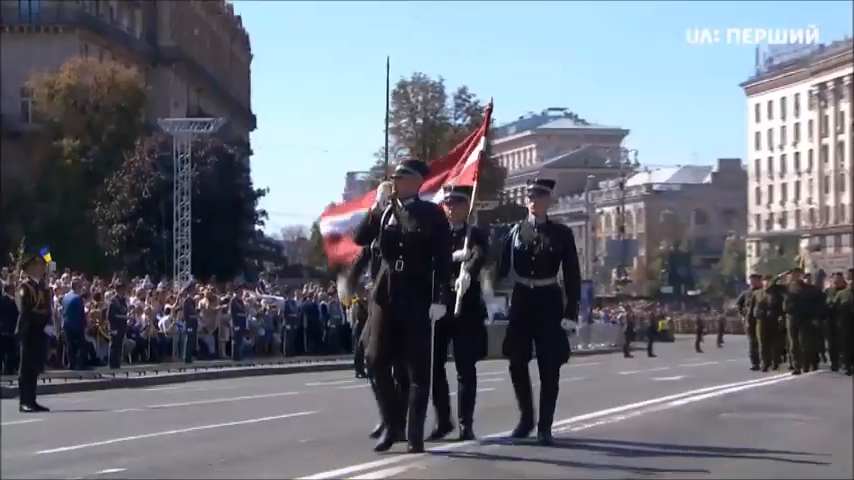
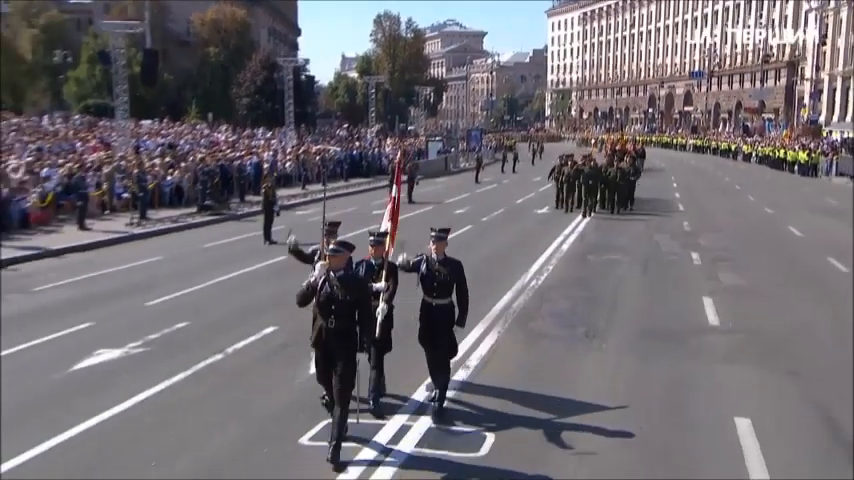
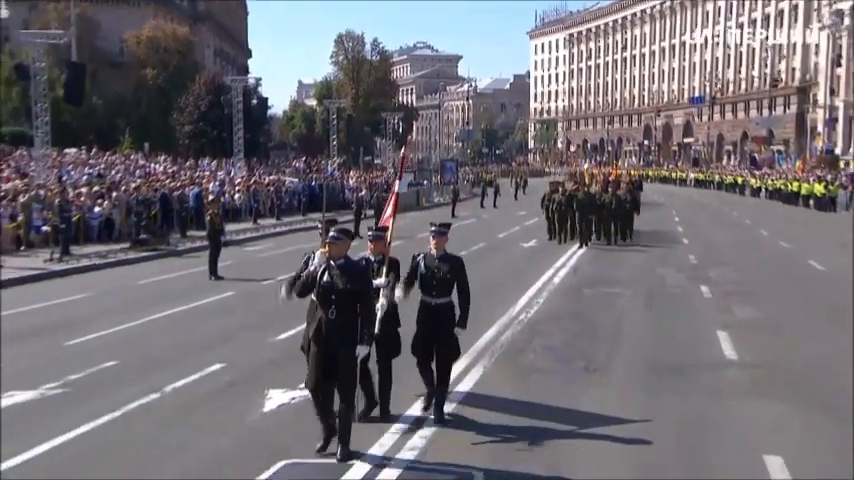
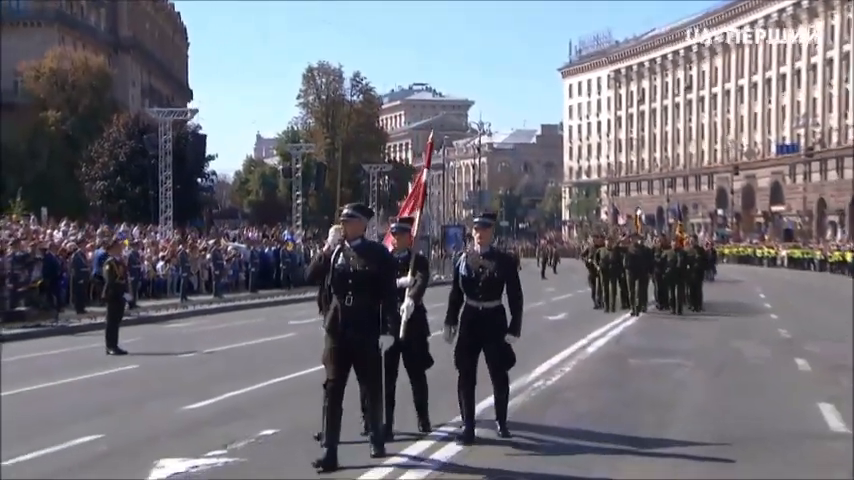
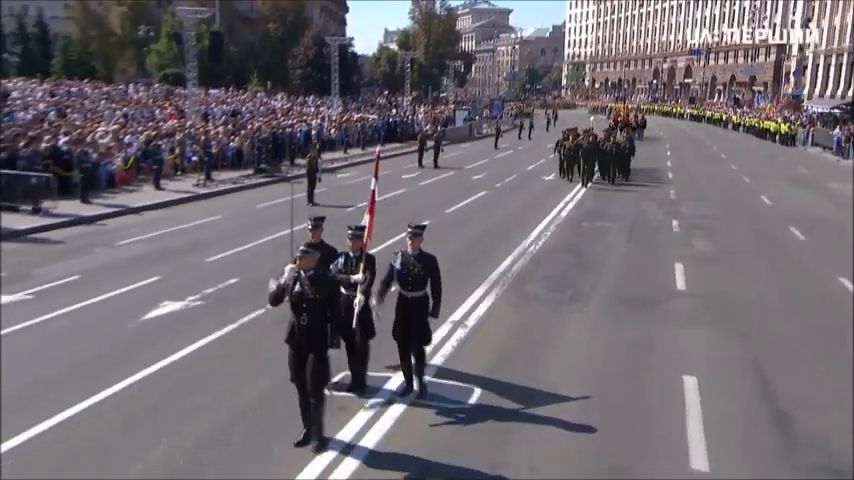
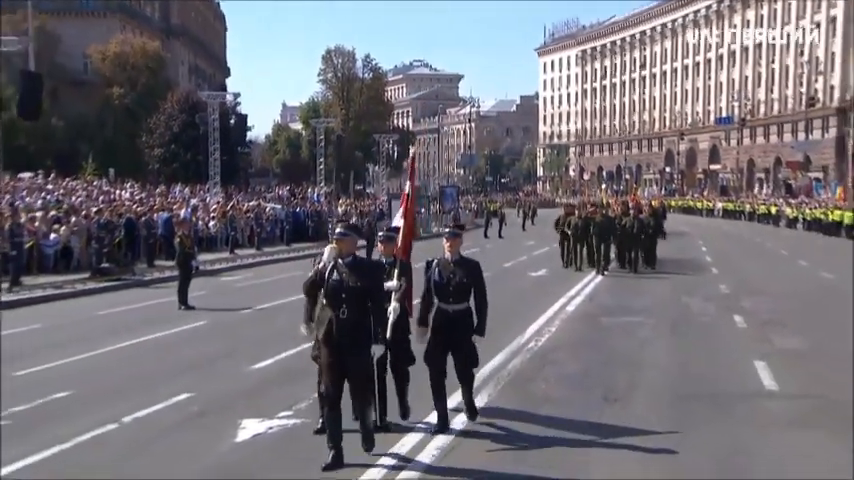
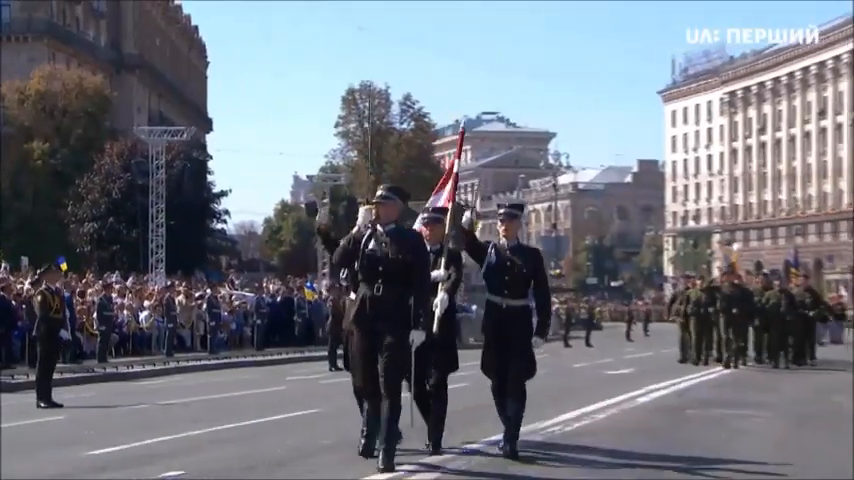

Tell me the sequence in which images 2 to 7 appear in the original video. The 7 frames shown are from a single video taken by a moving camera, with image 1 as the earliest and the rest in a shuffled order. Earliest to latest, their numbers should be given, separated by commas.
7, 4, 6, 3, 2, 5
